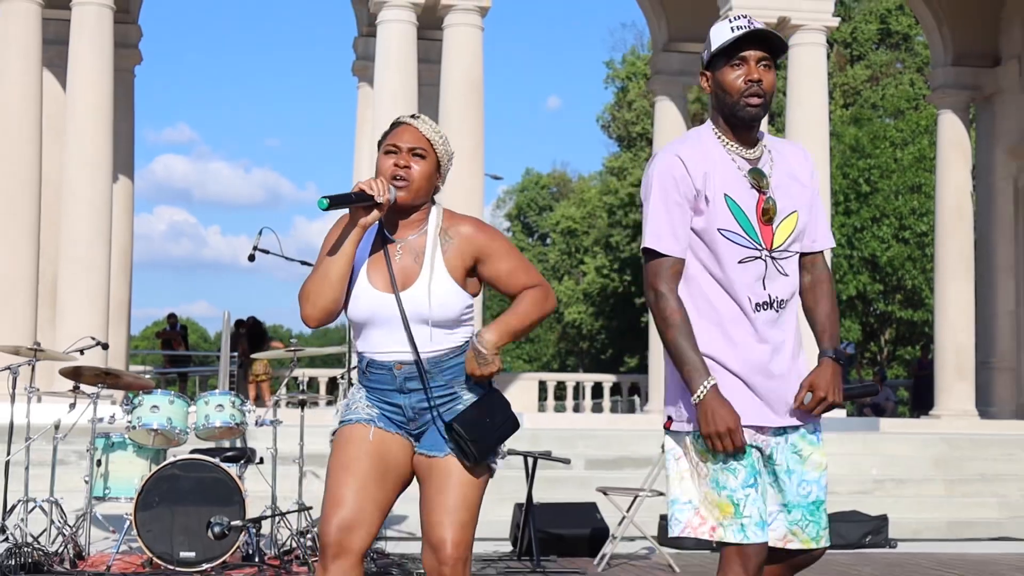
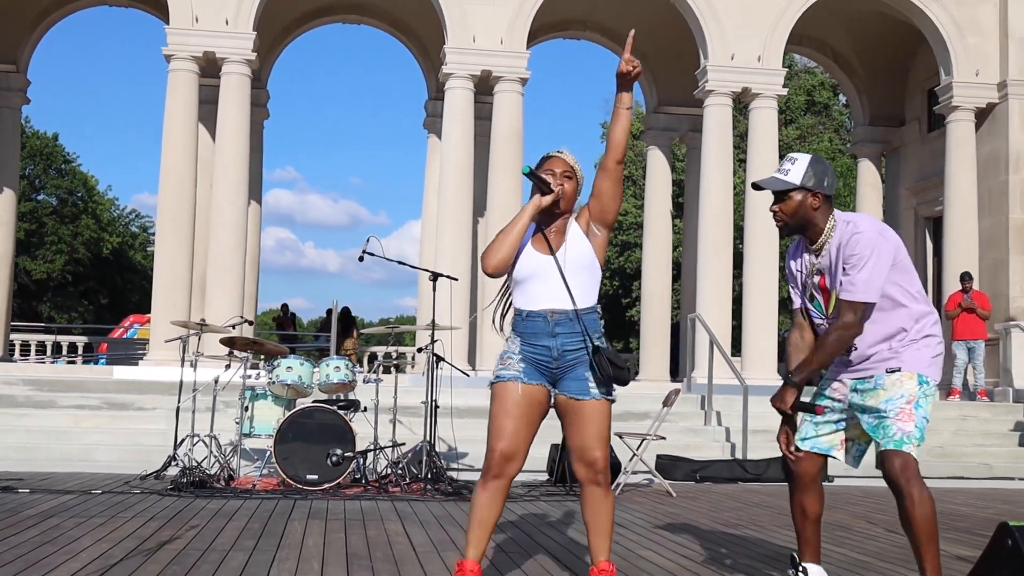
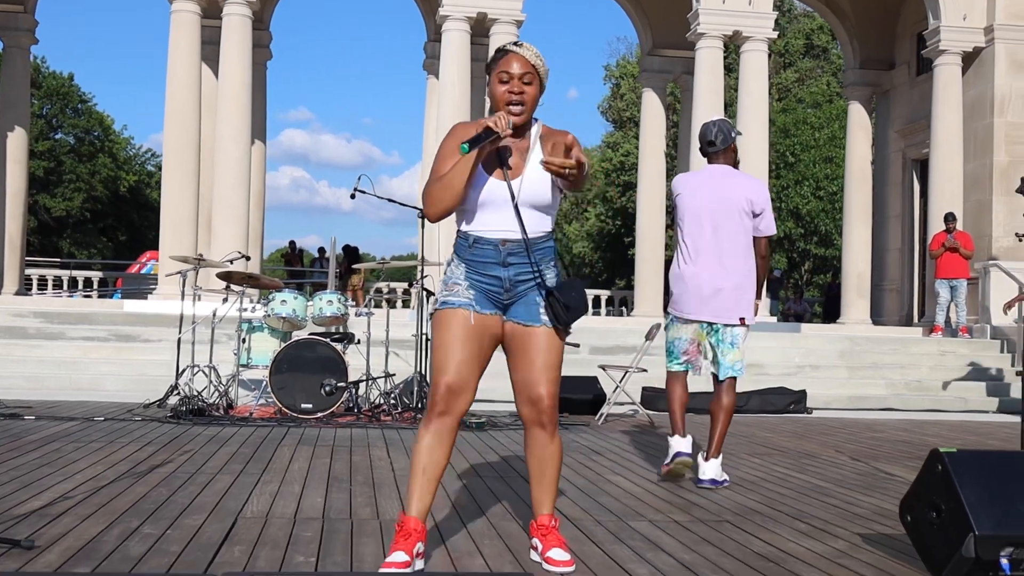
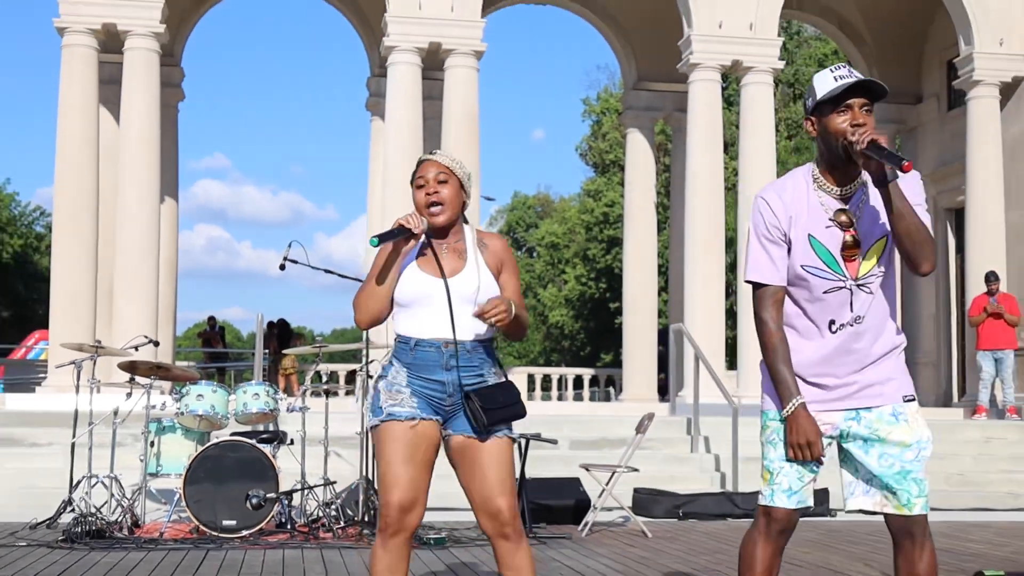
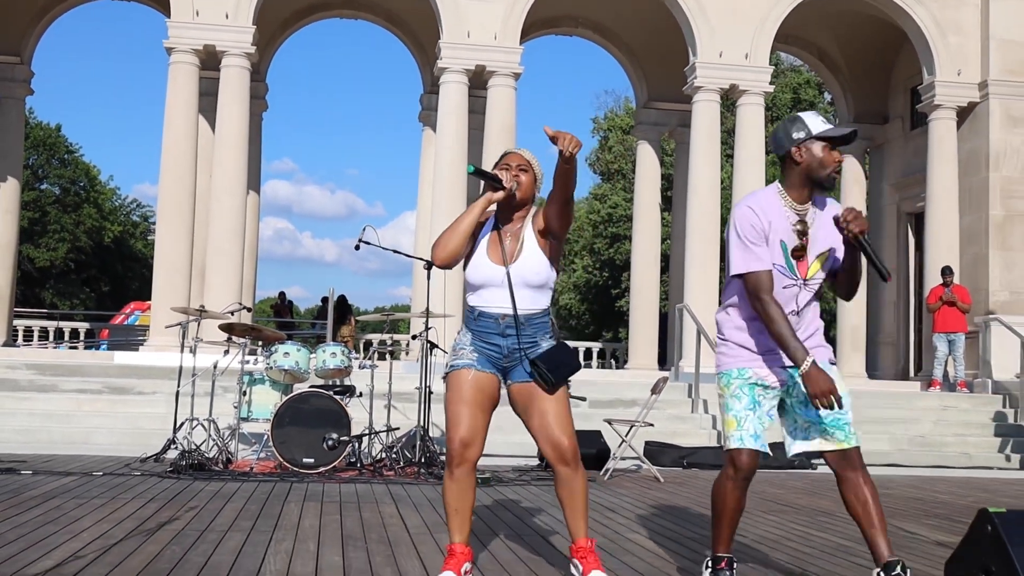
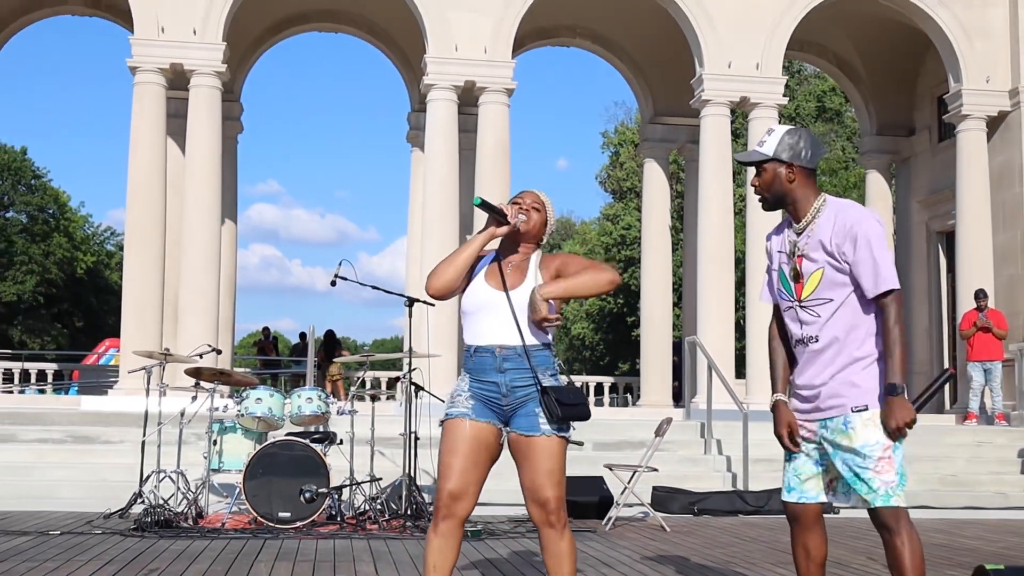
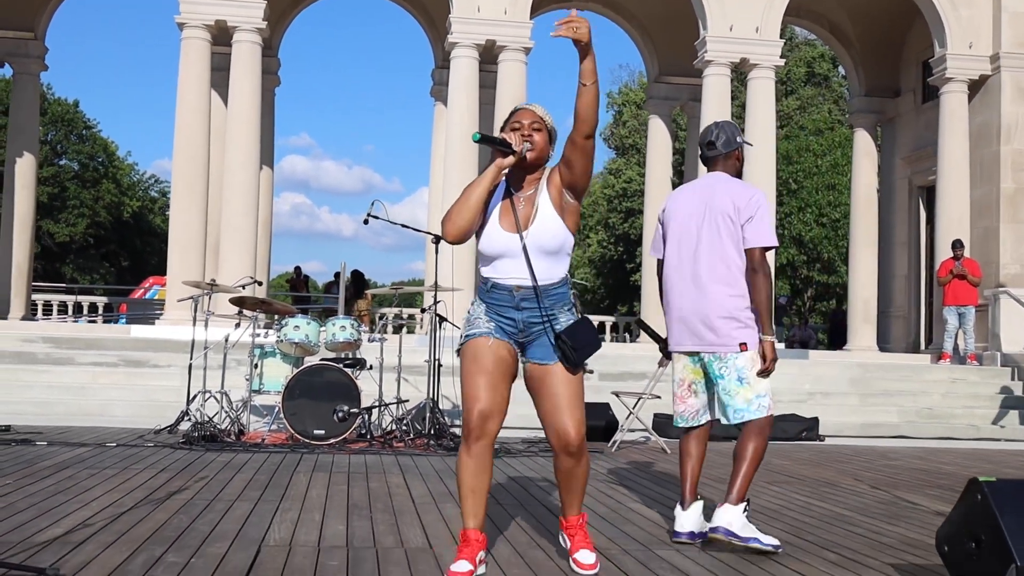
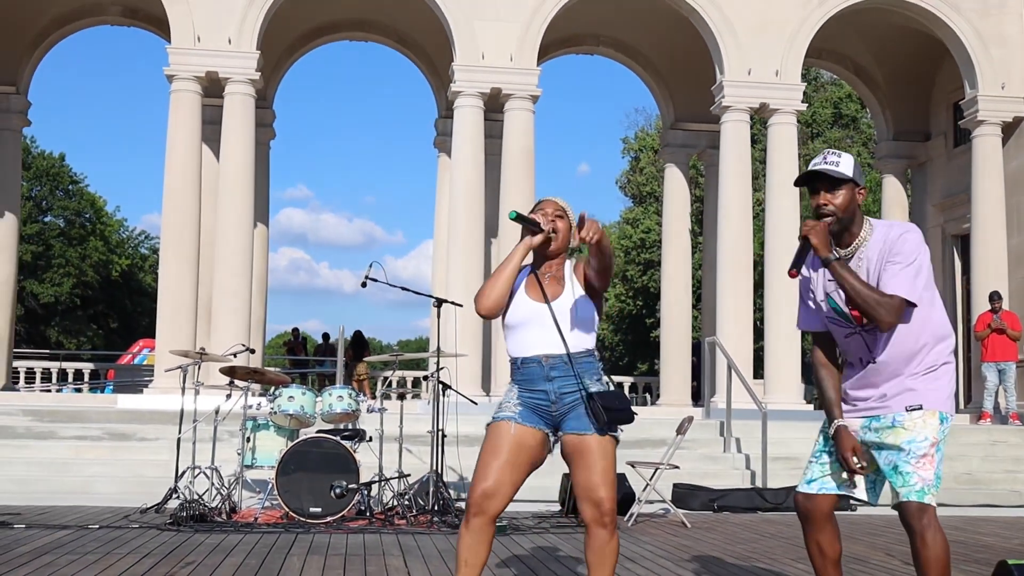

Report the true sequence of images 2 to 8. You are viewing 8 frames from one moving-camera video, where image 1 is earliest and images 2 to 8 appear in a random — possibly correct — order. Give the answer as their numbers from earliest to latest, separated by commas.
4, 6, 8, 2, 5, 7, 3
